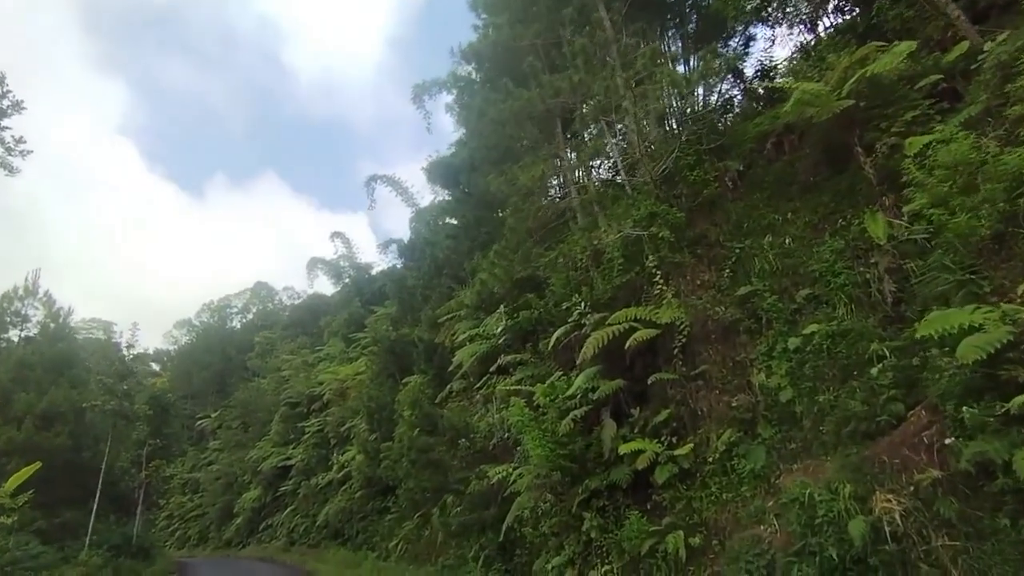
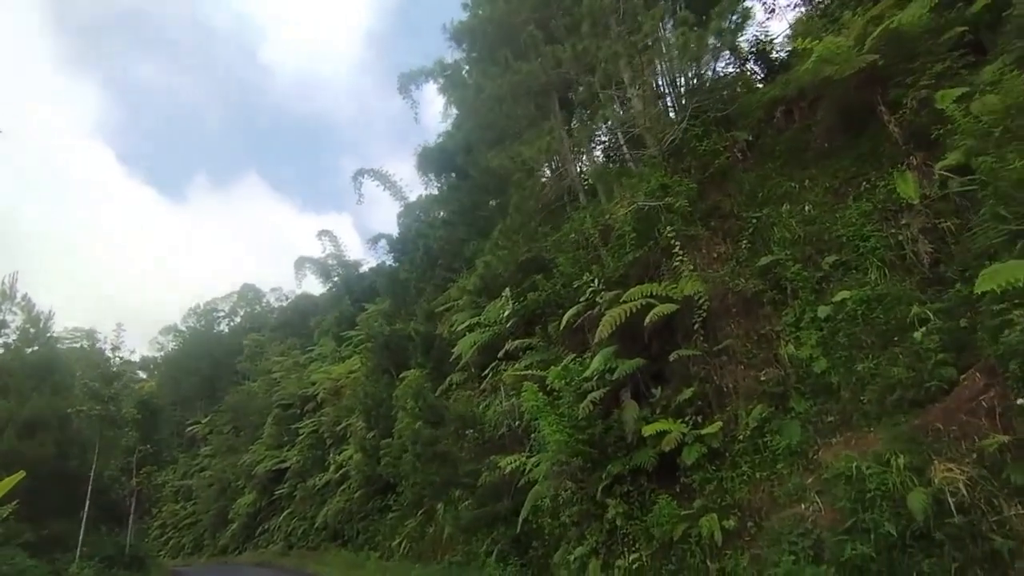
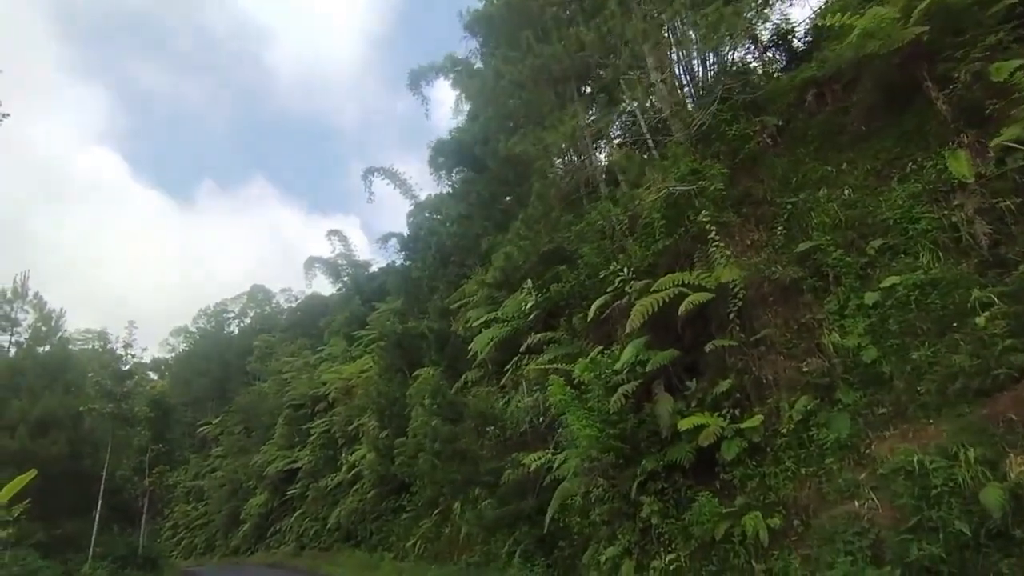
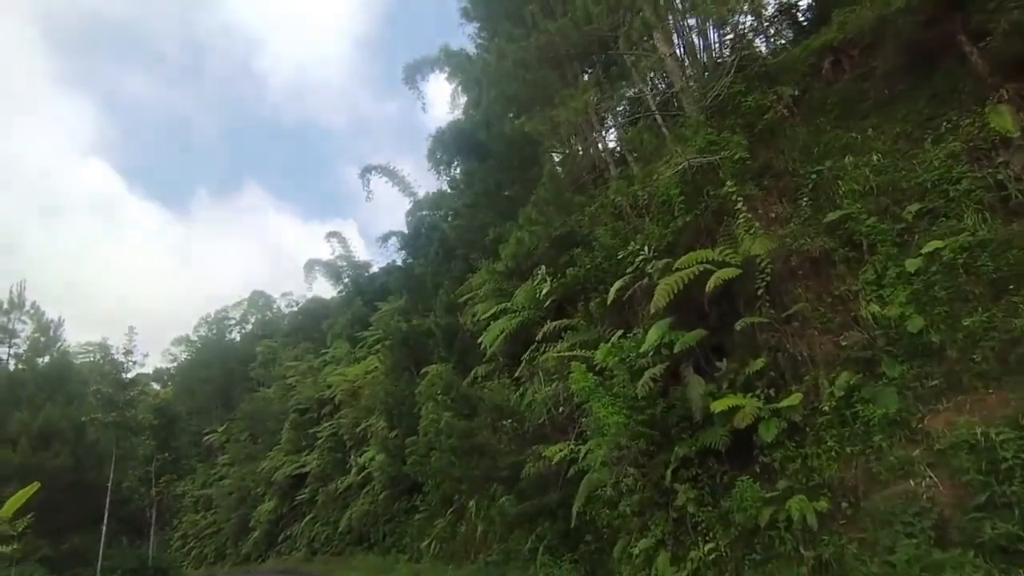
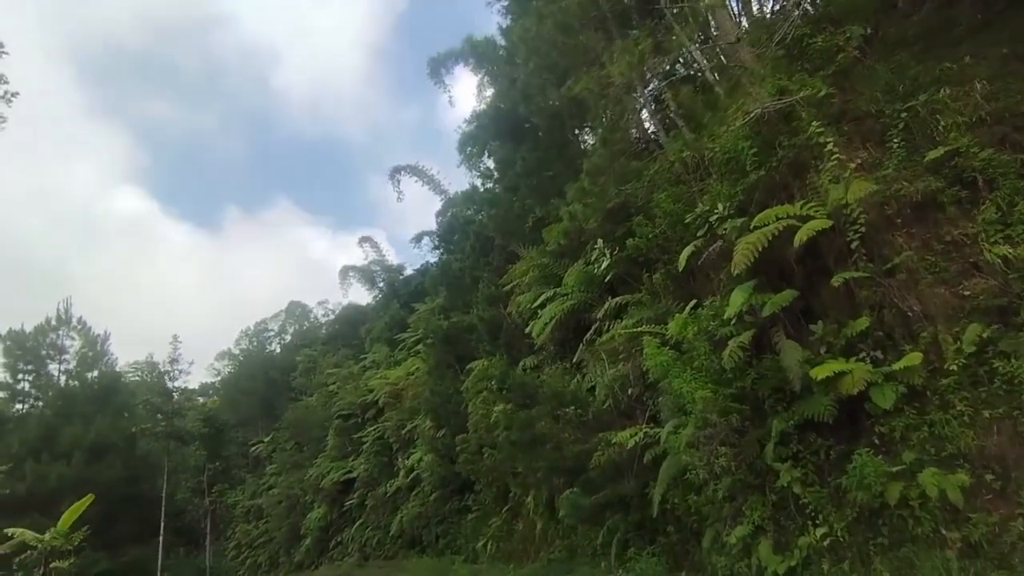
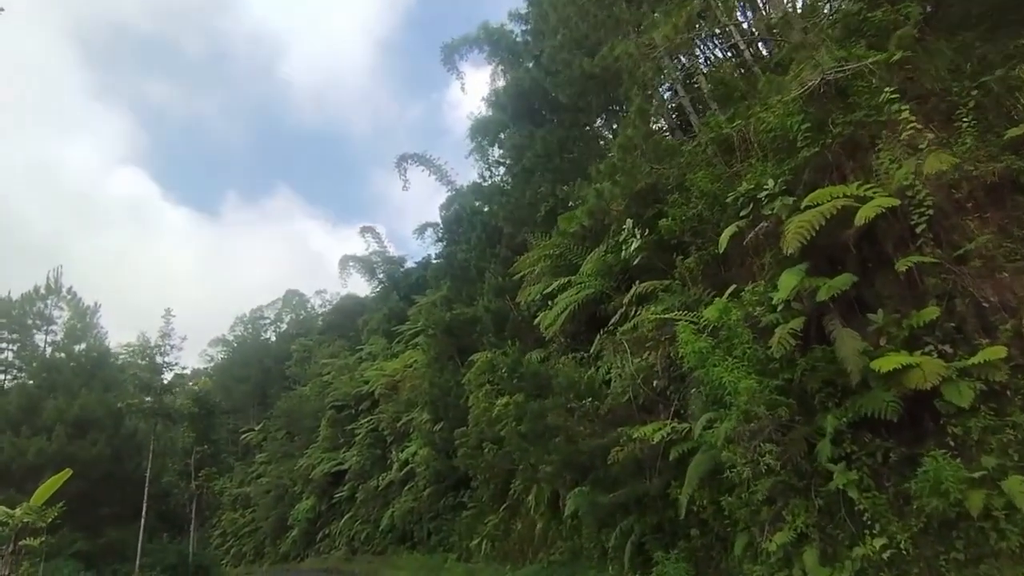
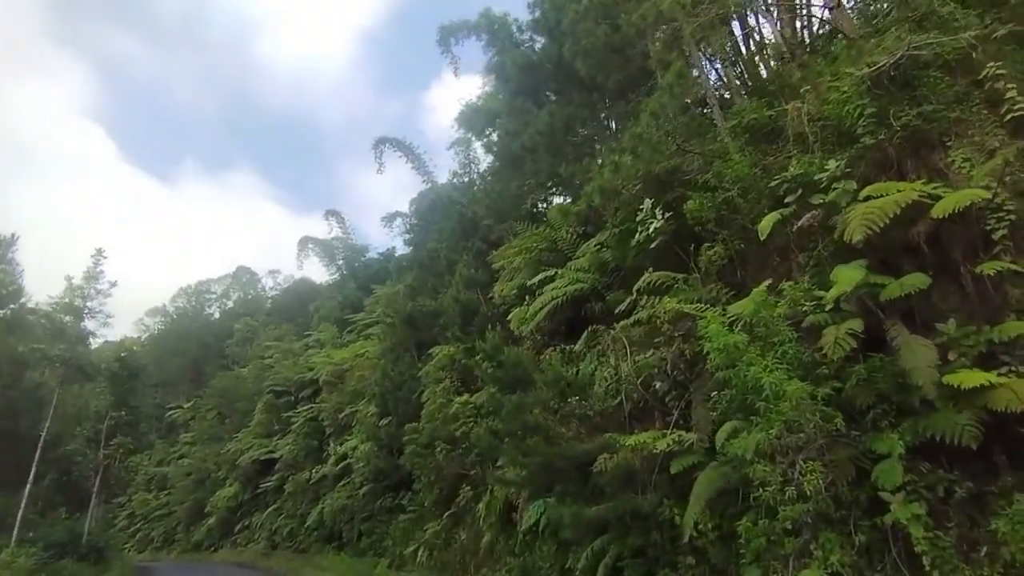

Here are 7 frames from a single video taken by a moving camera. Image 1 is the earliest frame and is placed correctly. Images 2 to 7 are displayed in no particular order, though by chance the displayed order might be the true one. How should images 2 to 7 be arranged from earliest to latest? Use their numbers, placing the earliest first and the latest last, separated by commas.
2, 3, 4, 5, 6, 7
